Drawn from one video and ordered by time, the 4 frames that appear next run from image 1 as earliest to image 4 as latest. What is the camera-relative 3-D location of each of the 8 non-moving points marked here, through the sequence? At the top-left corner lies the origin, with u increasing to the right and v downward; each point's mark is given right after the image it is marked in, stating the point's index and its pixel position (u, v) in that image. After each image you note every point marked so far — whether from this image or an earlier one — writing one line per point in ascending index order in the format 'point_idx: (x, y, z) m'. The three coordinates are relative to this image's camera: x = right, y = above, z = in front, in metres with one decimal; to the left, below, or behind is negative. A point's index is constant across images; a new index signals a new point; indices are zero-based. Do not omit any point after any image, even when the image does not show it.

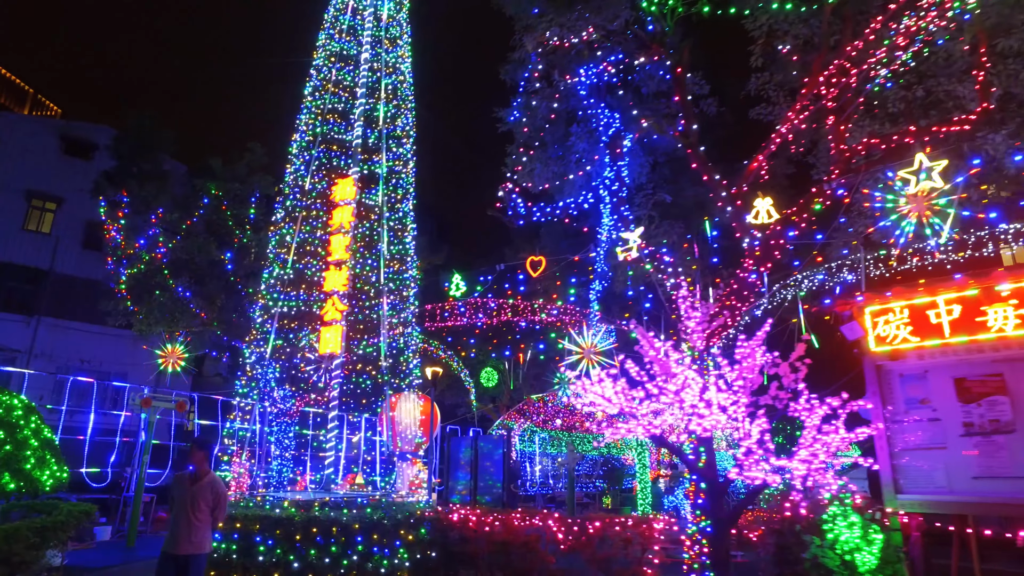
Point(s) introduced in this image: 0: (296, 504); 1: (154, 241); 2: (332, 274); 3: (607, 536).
0: (-3.5, -3.6, +9.1) m
1: (-9.9, +1.4, +15.1) m
2: (-3.7, +0.3, +11.3) m
3: (+1.4, -3.6, +7.9) m
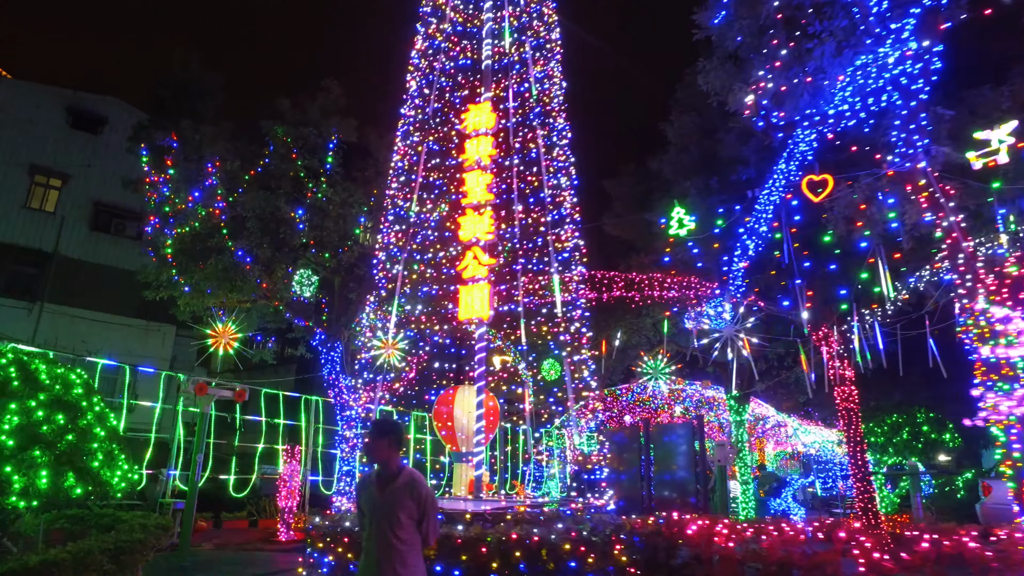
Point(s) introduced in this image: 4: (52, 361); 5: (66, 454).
0: (-0.5, -2.8, +6.7) m
1: (-6.9, +2.2, +12.6) m
2: (-0.7, +1.1, +8.9) m
3: (+4.4, -2.8, +5.6) m
4: (-5.5, -0.9, +6.6) m
5: (-5.2, -2.0, +6.5) m
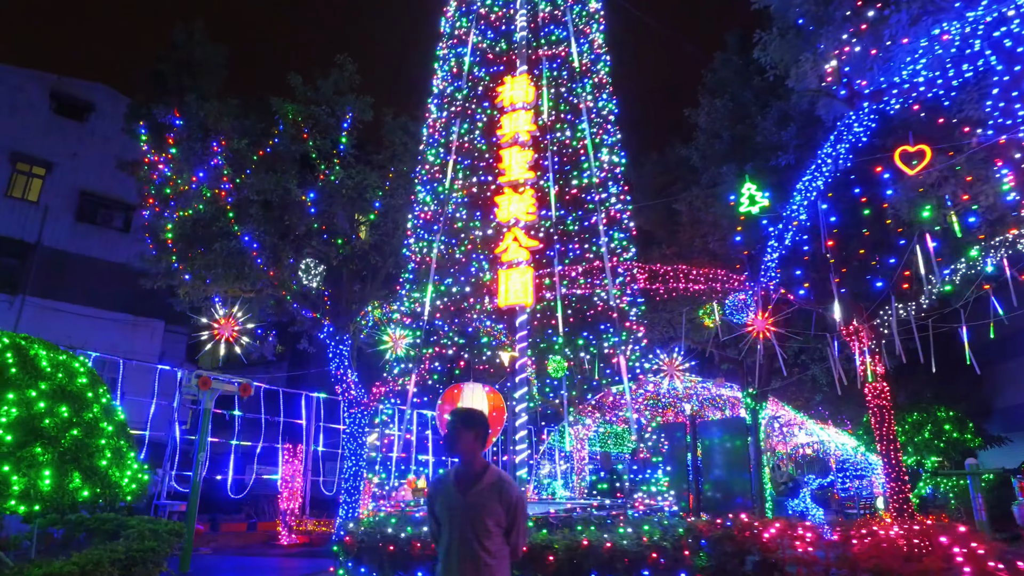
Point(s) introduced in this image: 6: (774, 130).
0: (+0.2, -2.6, +6.0) m
1: (-6.4, +2.4, +11.8) m
2: (0.0, +1.3, +8.2) m
3: (+5.1, -2.6, +5.0) m
4: (-4.8, -0.6, +5.8) m
5: (-4.6, -1.7, +5.7) m
6: (+5.4, +3.3, +11.2) m
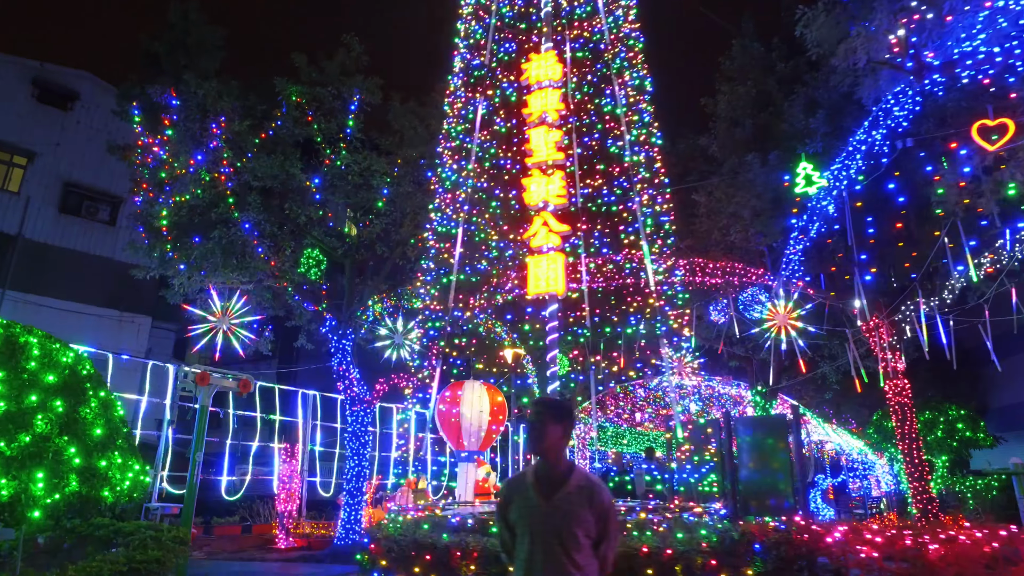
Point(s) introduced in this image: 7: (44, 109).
0: (+0.6, -2.4, +5.5) m
1: (-6.0, +2.6, +11.2) m
2: (+0.4, +1.5, +7.7) m
3: (+5.6, -2.4, +4.7) m
4: (-4.4, -0.4, +5.2) m
5: (-4.1, -1.5, +5.1) m
6: (+5.7, +3.4, +10.9) m
7: (-16.3, +6.6, +19.4) m
